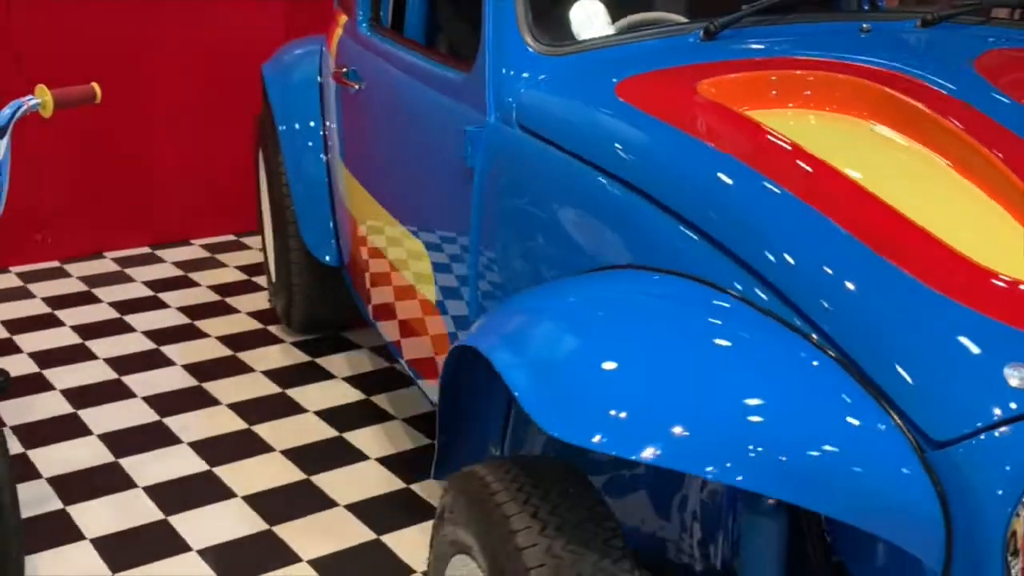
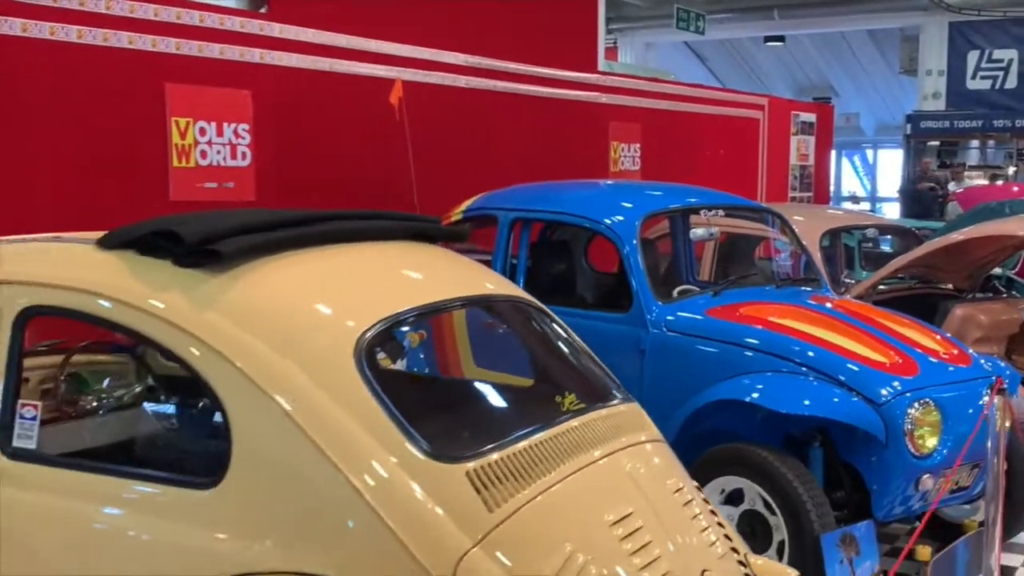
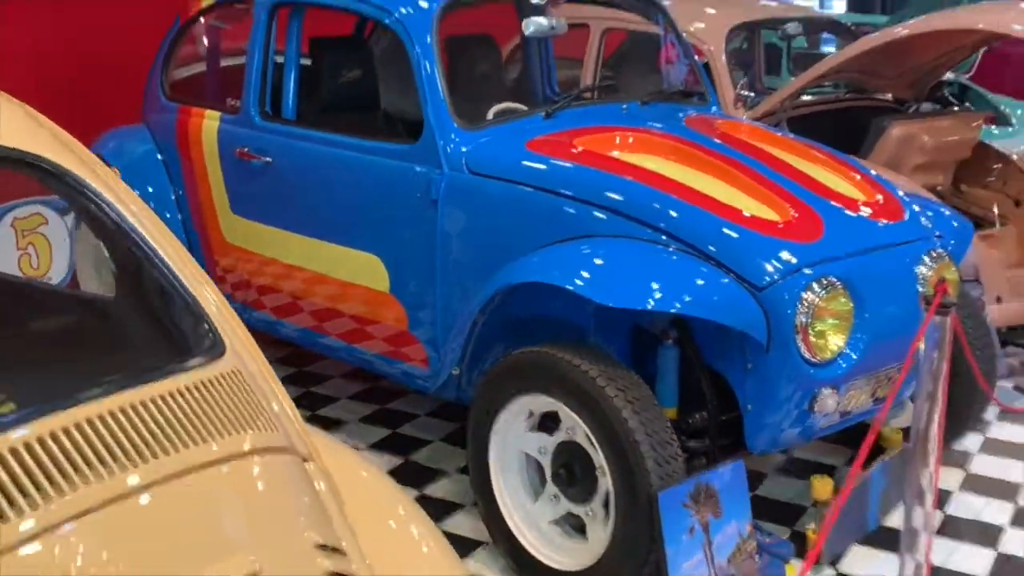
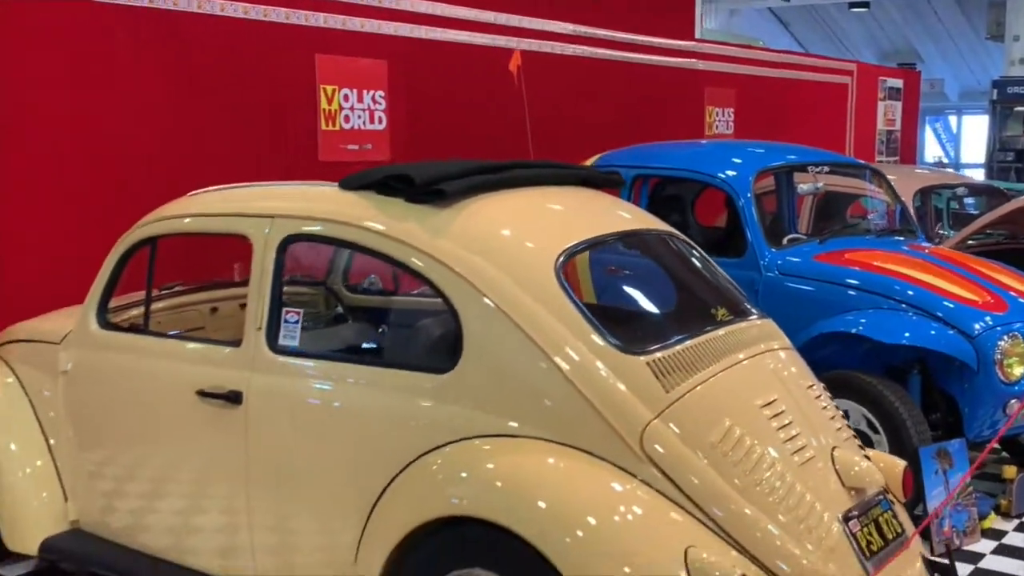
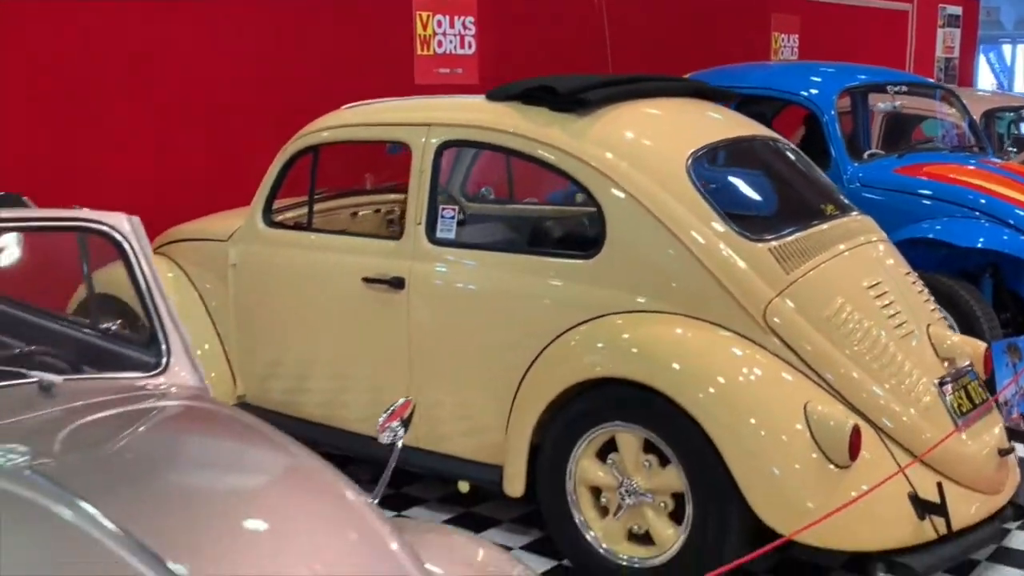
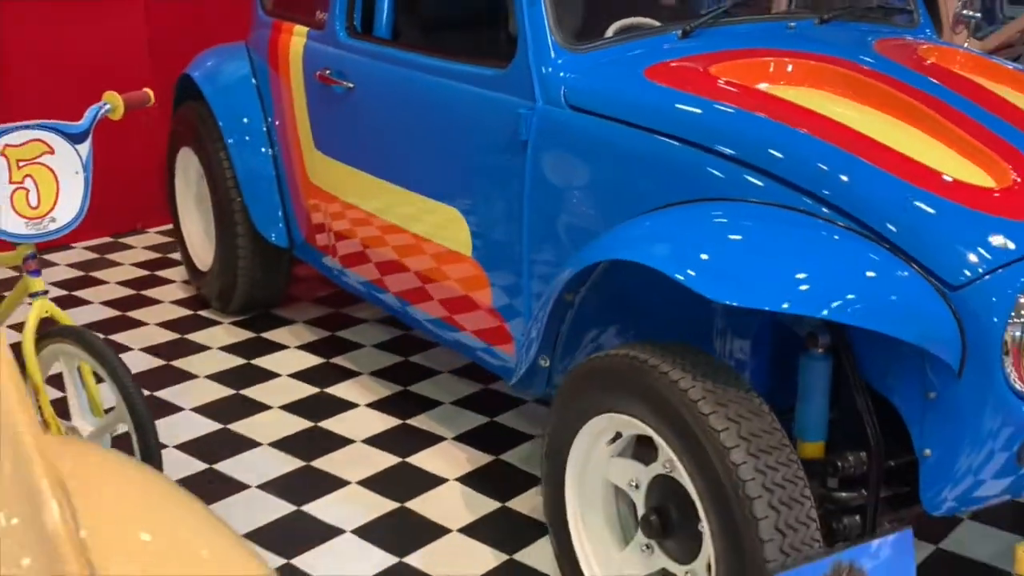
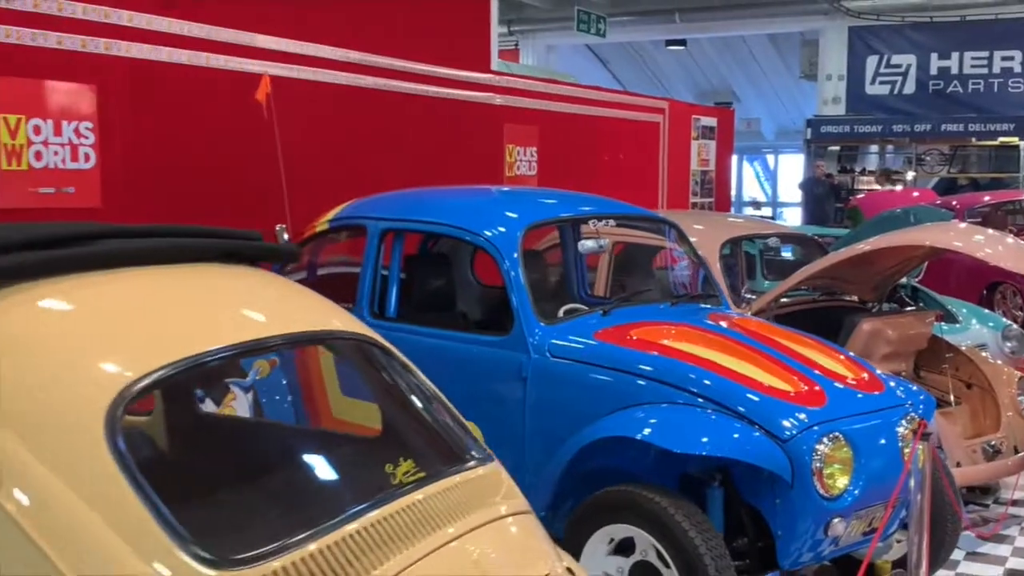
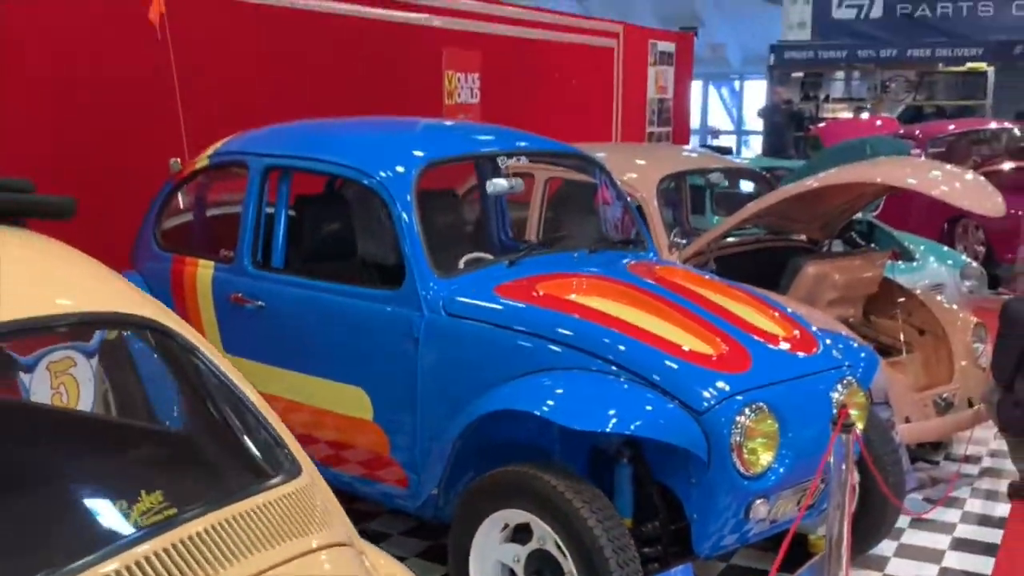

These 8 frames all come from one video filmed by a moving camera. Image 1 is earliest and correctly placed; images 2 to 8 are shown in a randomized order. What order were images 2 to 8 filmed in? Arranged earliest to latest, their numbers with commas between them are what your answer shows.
6, 3, 8, 7, 2, 4, 5
